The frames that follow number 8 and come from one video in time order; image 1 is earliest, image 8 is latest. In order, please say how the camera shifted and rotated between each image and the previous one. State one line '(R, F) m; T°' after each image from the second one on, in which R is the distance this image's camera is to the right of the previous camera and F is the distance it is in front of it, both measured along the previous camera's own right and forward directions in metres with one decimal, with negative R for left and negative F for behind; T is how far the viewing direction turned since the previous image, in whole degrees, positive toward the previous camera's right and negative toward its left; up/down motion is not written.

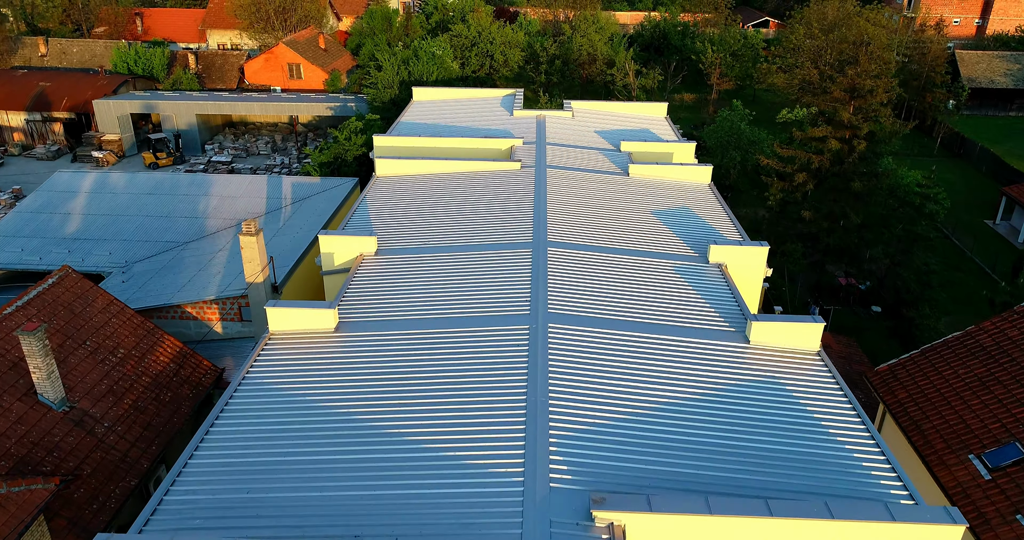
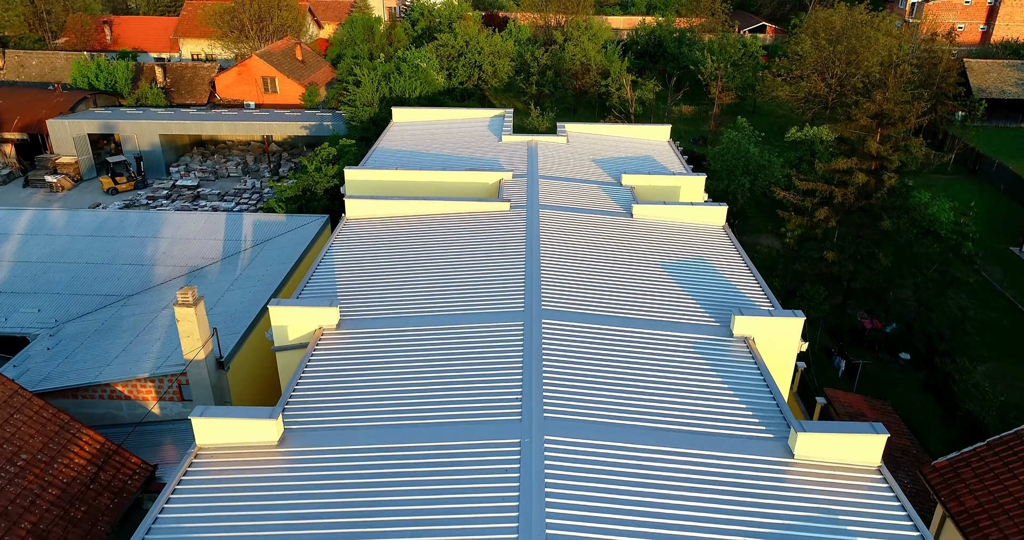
(+0.1, +3.0) m; +1°
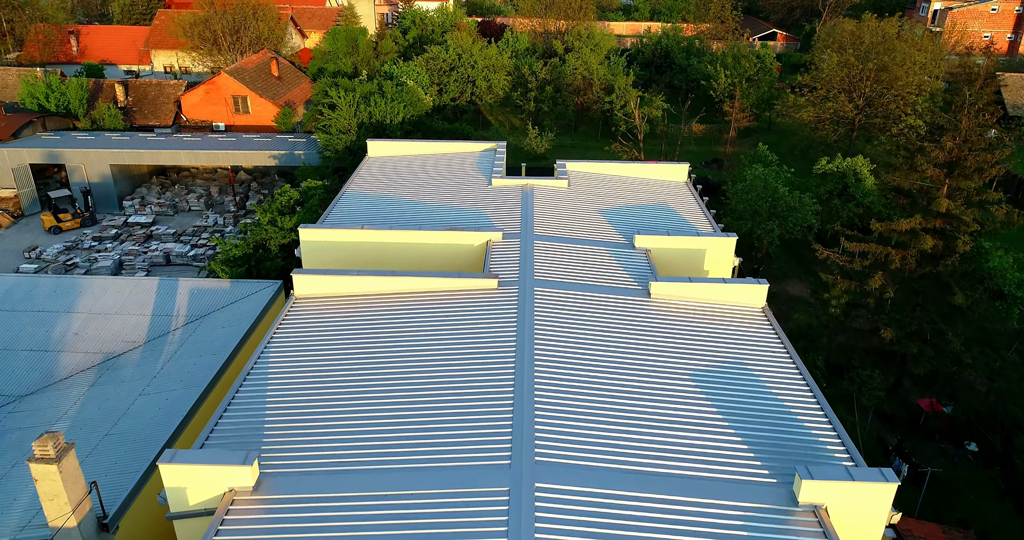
(+0.3, +4.4) m; 0°
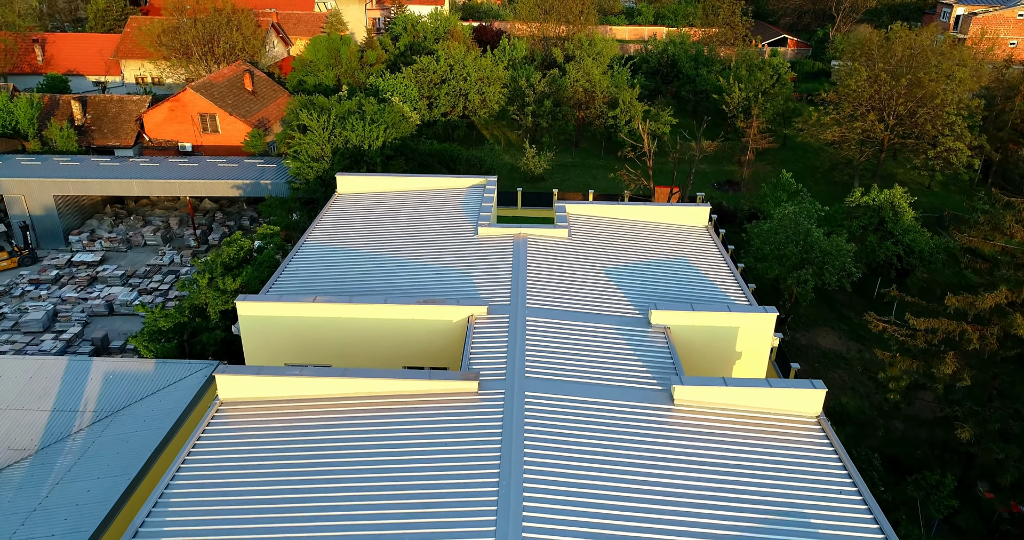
(+0.3, +4.0) m; 0°
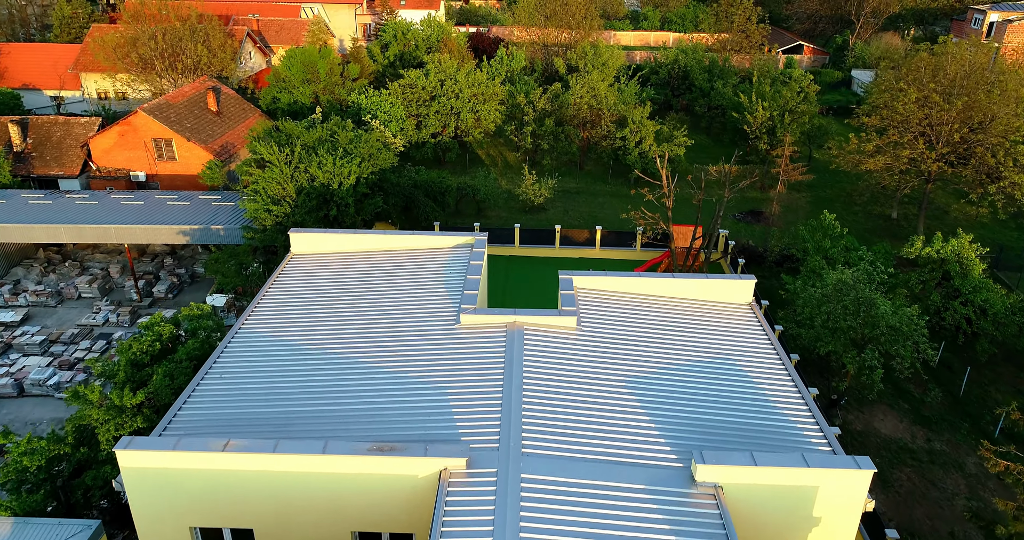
(+0.2, +4.8) m; 0°
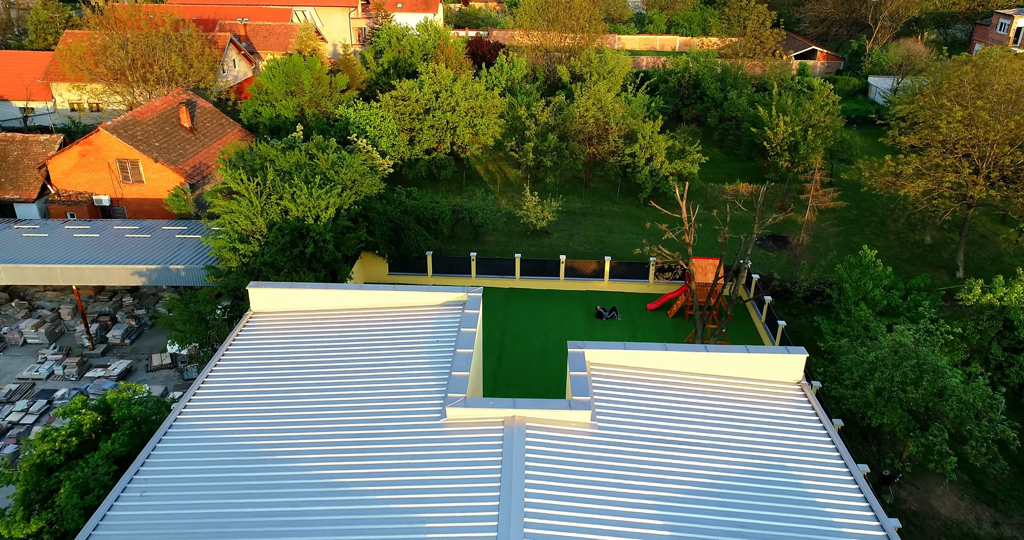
(0.0, +3.2) m; 0°
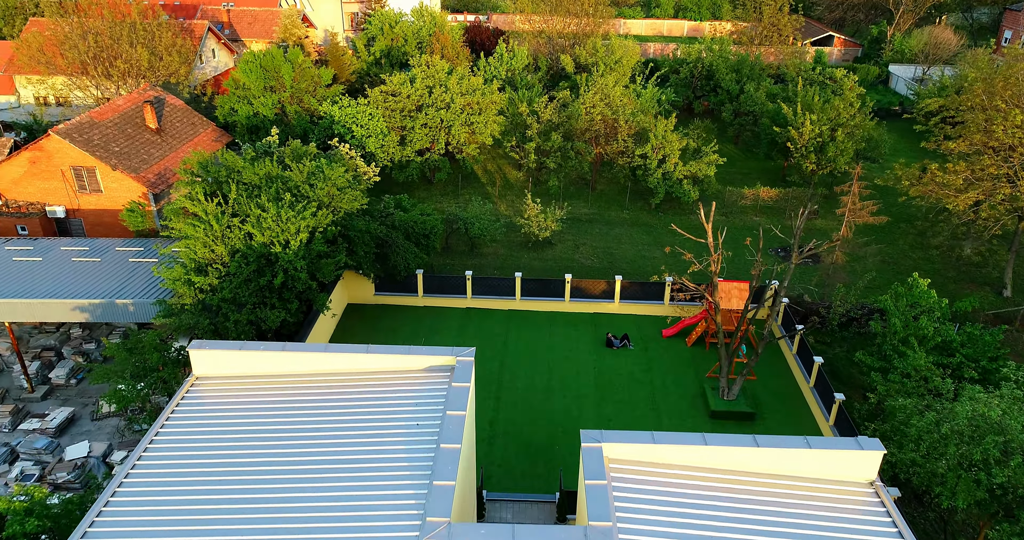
(0.0, +3.2) m; 0°
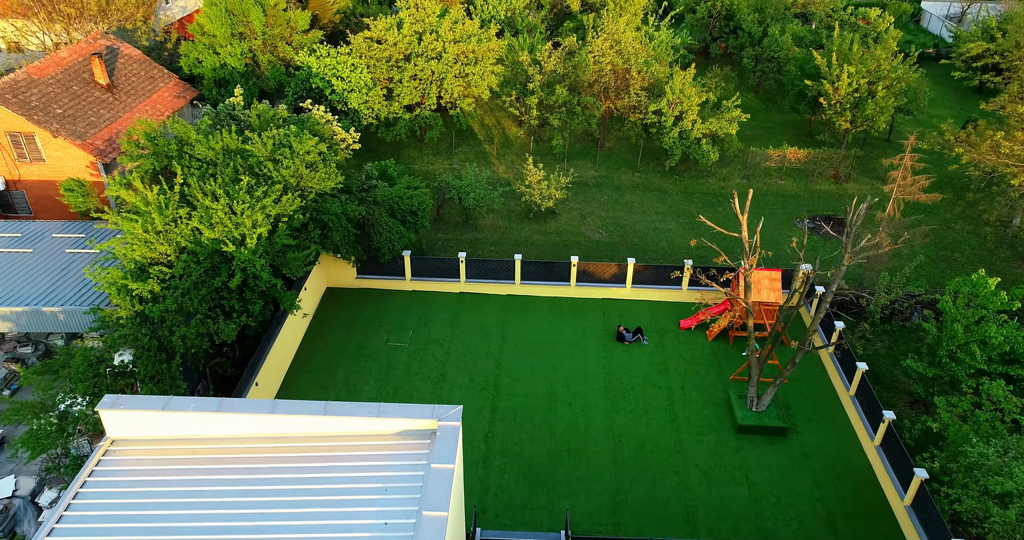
(+0.1, +3.3) m; 0°
